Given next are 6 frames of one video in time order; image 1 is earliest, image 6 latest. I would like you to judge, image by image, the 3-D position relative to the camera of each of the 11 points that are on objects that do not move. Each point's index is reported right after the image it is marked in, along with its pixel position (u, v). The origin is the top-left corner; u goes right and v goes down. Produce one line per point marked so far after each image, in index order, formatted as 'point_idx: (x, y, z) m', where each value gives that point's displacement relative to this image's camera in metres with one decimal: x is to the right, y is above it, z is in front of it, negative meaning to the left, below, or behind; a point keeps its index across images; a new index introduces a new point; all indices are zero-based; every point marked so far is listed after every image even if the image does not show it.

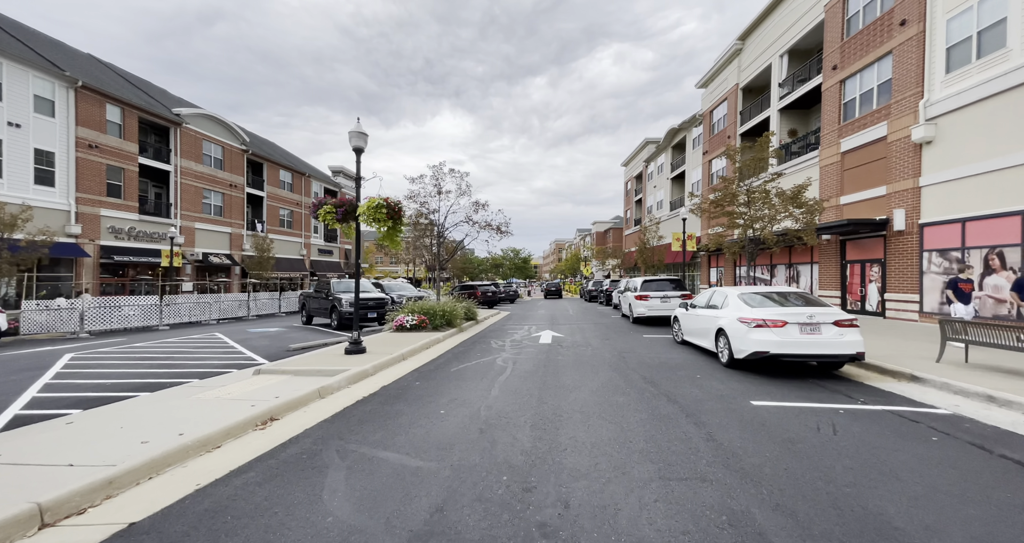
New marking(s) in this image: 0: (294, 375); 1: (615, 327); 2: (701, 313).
0: (-3.9, -1.9, +7.0) m
1: (+3.7, -2.0, +14.2) m
2: (+4.2, -0.9, +8.8) m
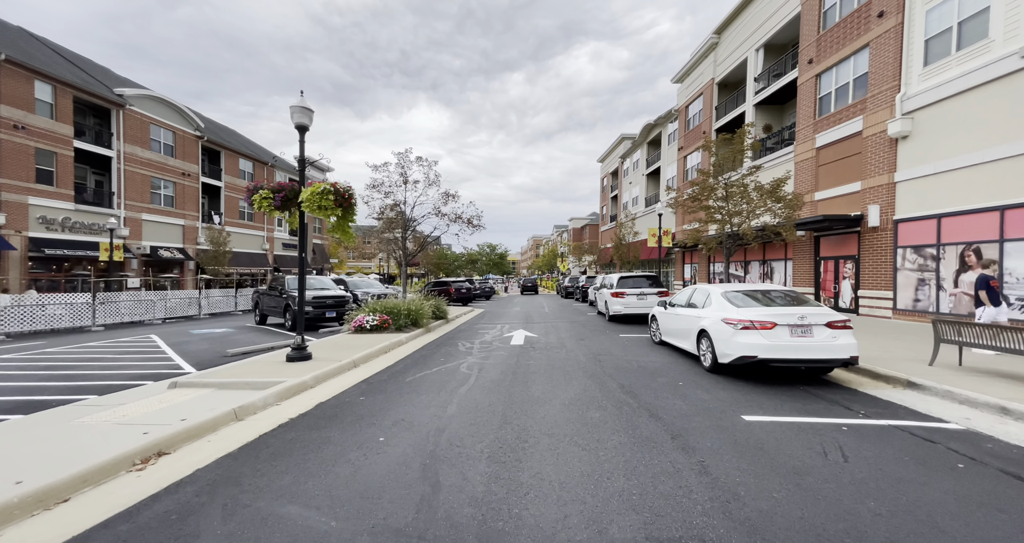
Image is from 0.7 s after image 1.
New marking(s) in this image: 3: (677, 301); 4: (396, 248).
0: (-4.5, -1.8, +6.0) m
1: (+2.7, -1.9, +13.6) m
2: (+3.6, -0.9, +8.2) m
3: (+3.8, -0.7, +8.9) m
4: (-5.6, +1.2, +19.0) m
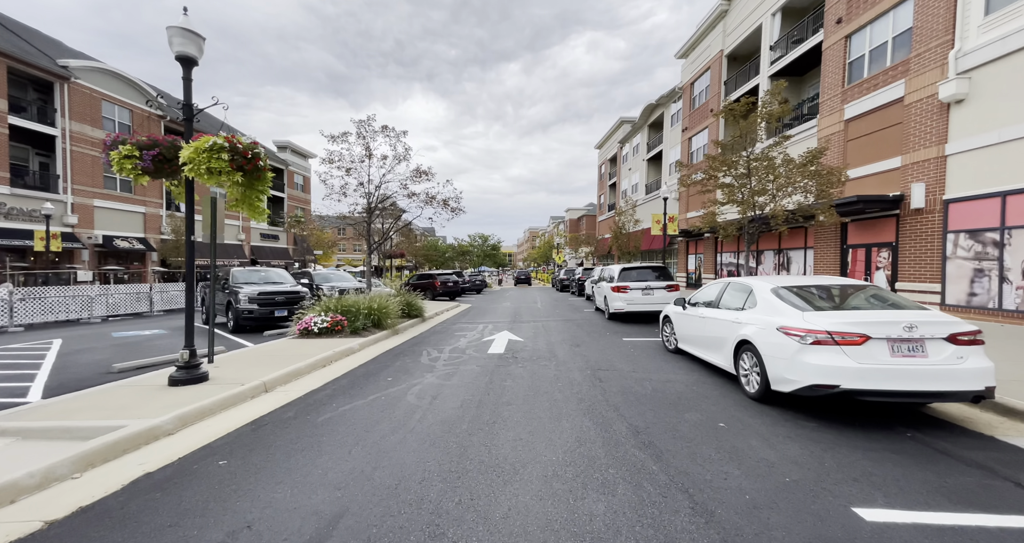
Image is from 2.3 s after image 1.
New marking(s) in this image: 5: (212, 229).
0: (-4.9, -1.7, +3.9) m
1: (+2.2, -1.6, +11.6) m
2: (+3.1, -0.7, +6.2) m
3: (+3.3, -0.5, +6.9) m
4: (-6.1, +1.5, +16.9) m
5: (-5.1, +0.7, +6.7) m
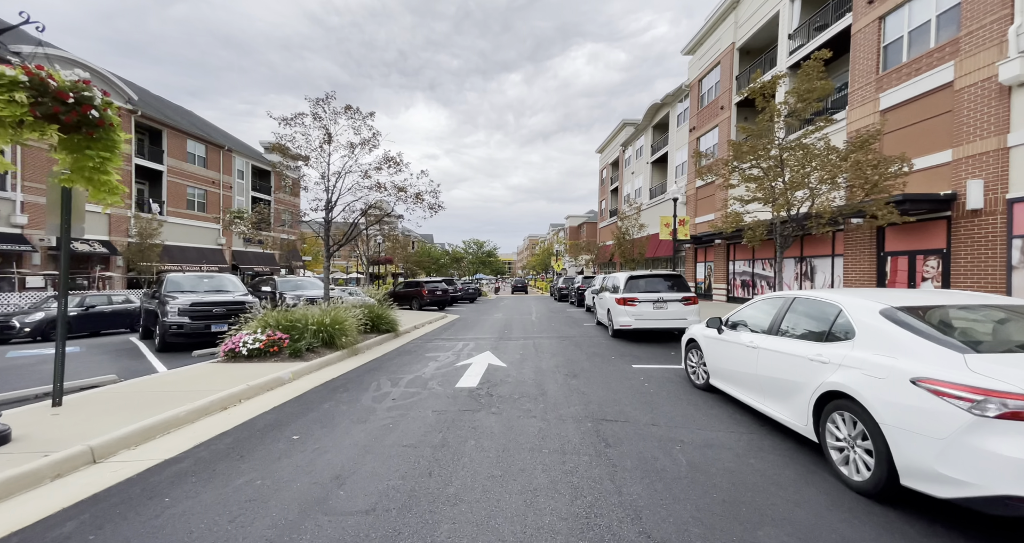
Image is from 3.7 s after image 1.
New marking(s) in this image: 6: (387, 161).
0: (-5.3, -1.7, +2.0) m
1: (+1.9, -1.8, +9.6) m
2: (+2.7, -0.8, +4.3) m
3: (+3.0, -0.6, +5.0) m
4: (-6.5, +1.3, +15.0) m
5: (-5.4, +0.6, +4.8) m
6: (-3.2, +2.8, +10.1) m
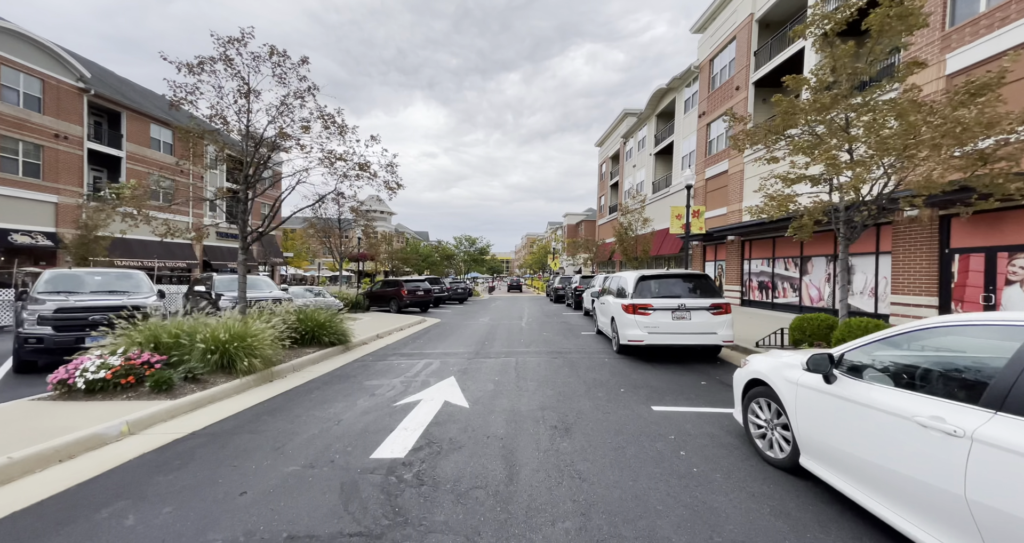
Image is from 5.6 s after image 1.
0: (-5.7, -1.6, -0.4) m
1: (+1.4, -1.8, +7.3) m
2: (+2.3, -0.8, +2.0) m
3: (+2.5, -0.6, +2.6) m
4: (-7.0, +1.4, +12.6) m
5: (-5.9, +0.7, +2.4) m
6: (-3.7, +2.9, +7.7) m
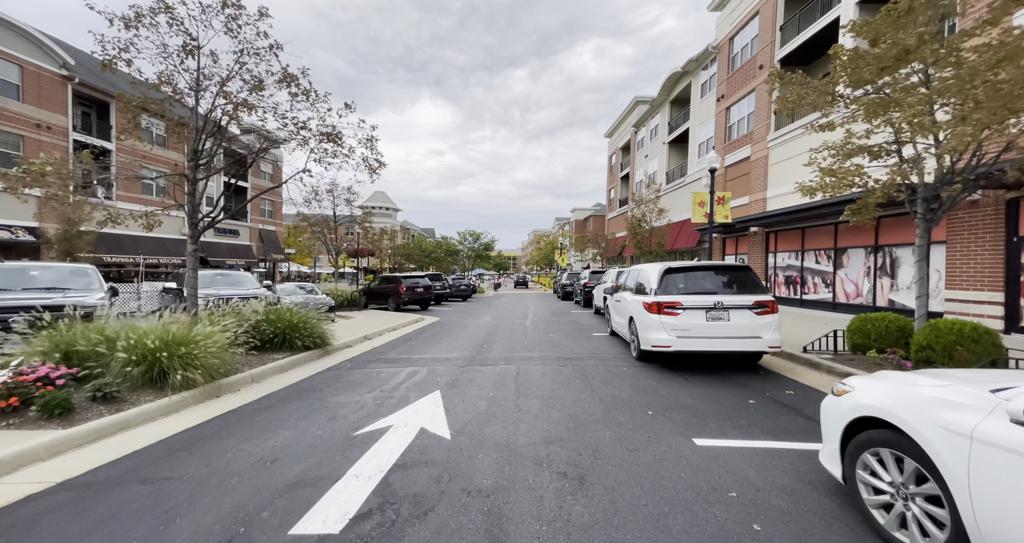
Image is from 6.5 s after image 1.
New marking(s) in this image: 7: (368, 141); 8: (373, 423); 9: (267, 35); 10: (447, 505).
0: (-5.9, -1.6, -1.5) m
1: (+1.4, -1.6, +6.0) m
2: (+2.2, -0.7, +0.7) m
3: (+2.4, -0.5, +1.3) m
4: (-6.9, +1.5, +11.5) m
5: (-6.0, +0.8, +1.3) m
6: (-3.7, +3.0, +6.5) m
7: (-2.6, +2.2, +7.0) m
8: (-1.5, -1.7, +4.4) m
9: (-4.0, +3.8, +6.4) m
10: (-0.4, -1.6, +2.8) m
